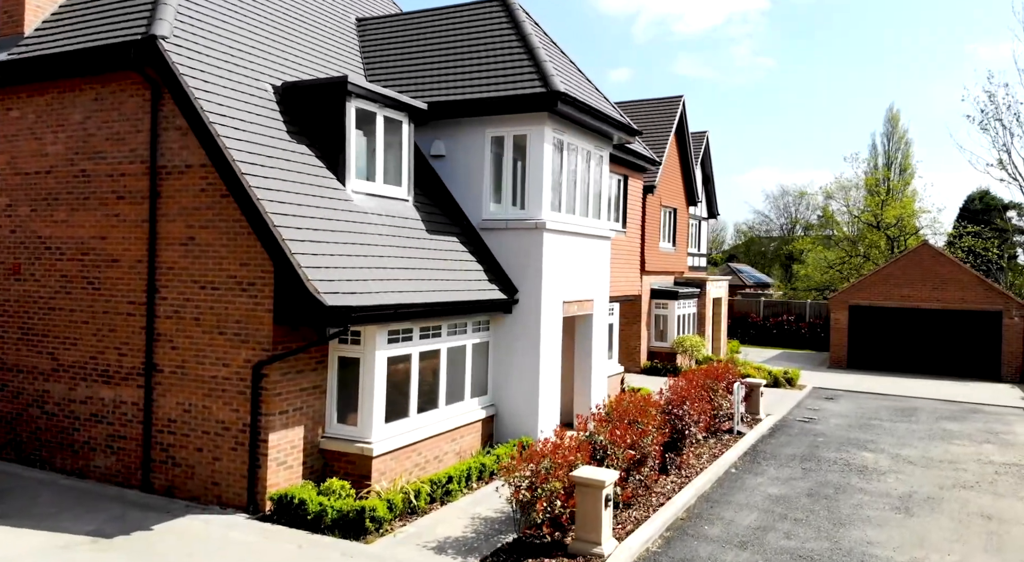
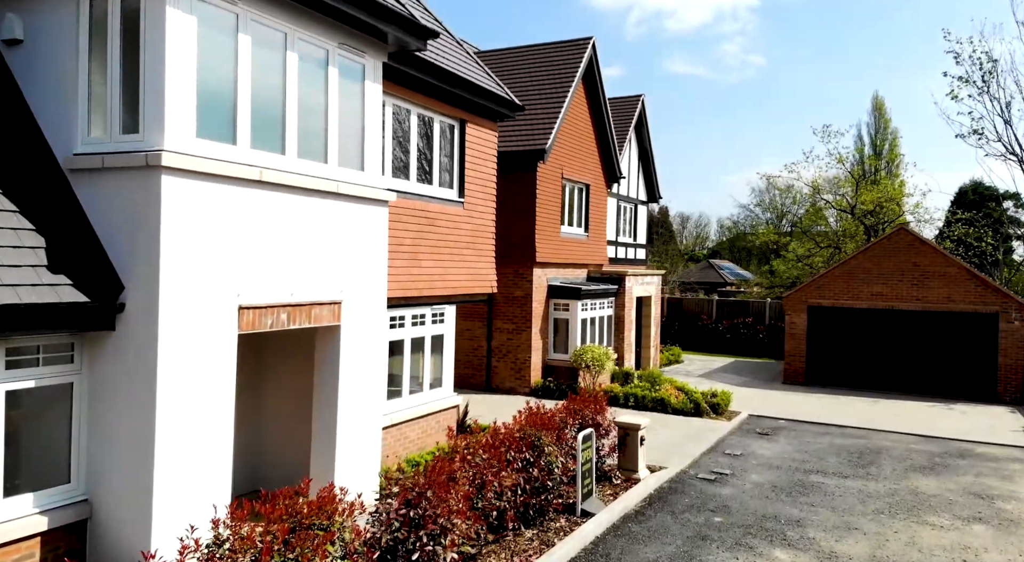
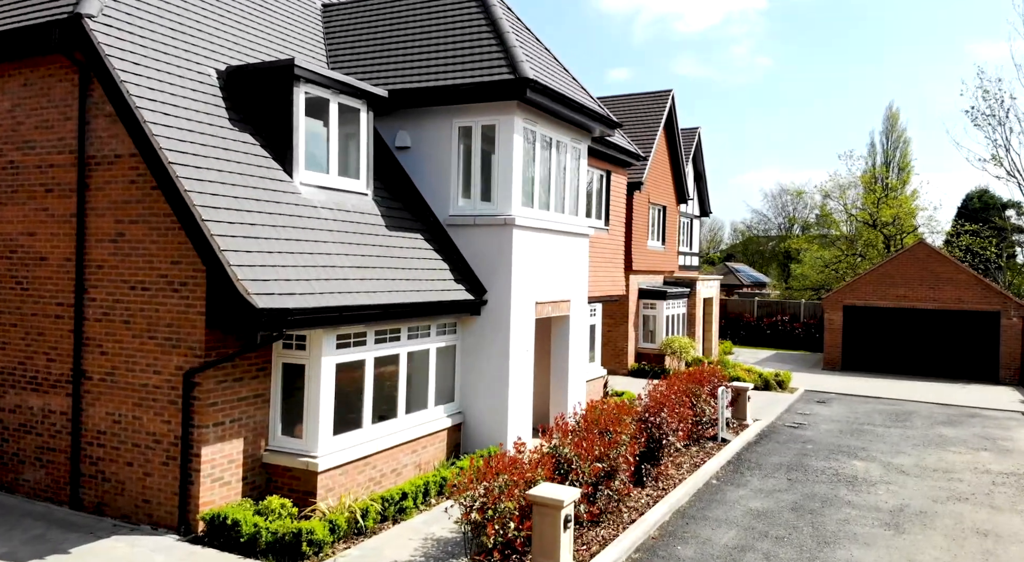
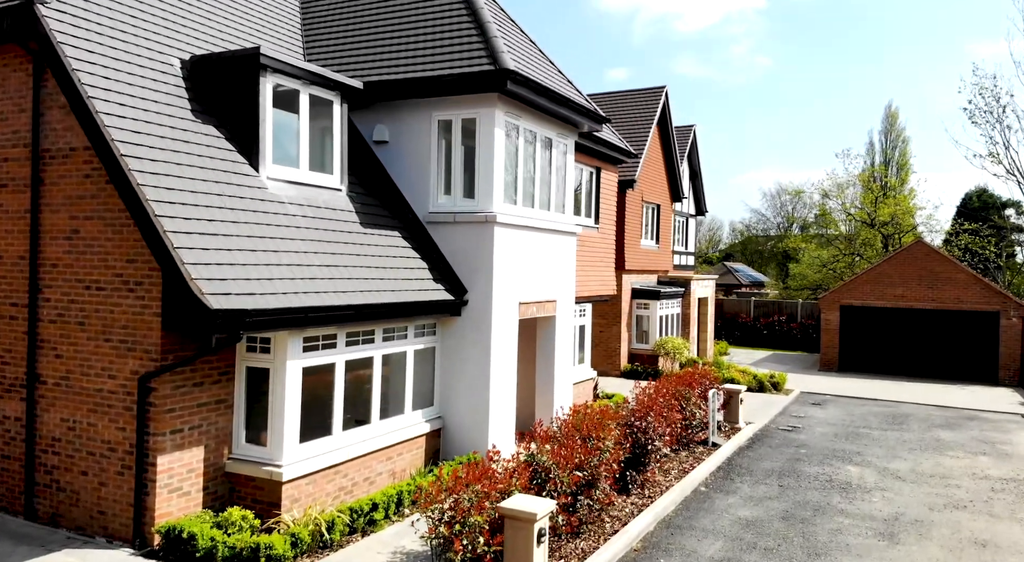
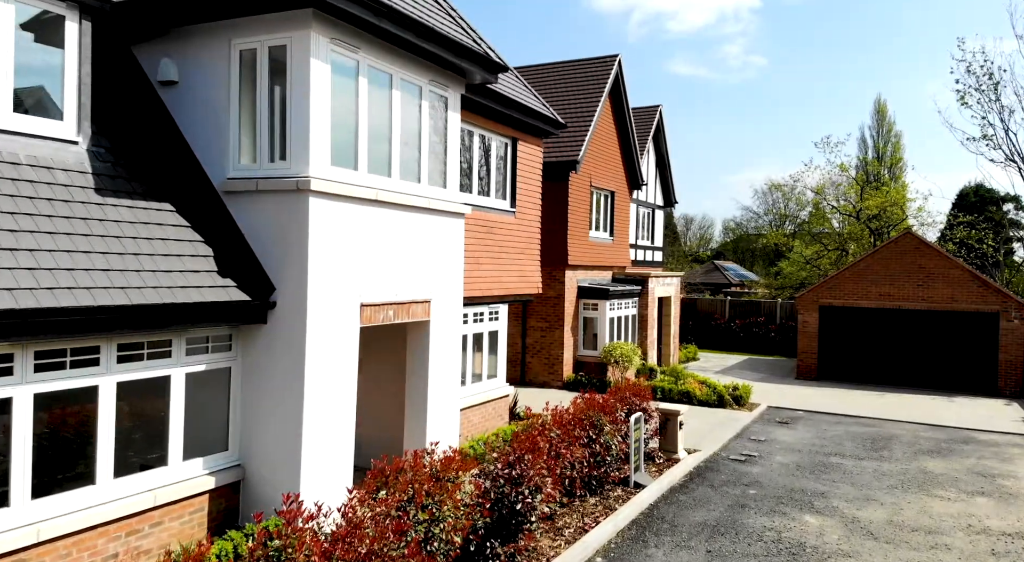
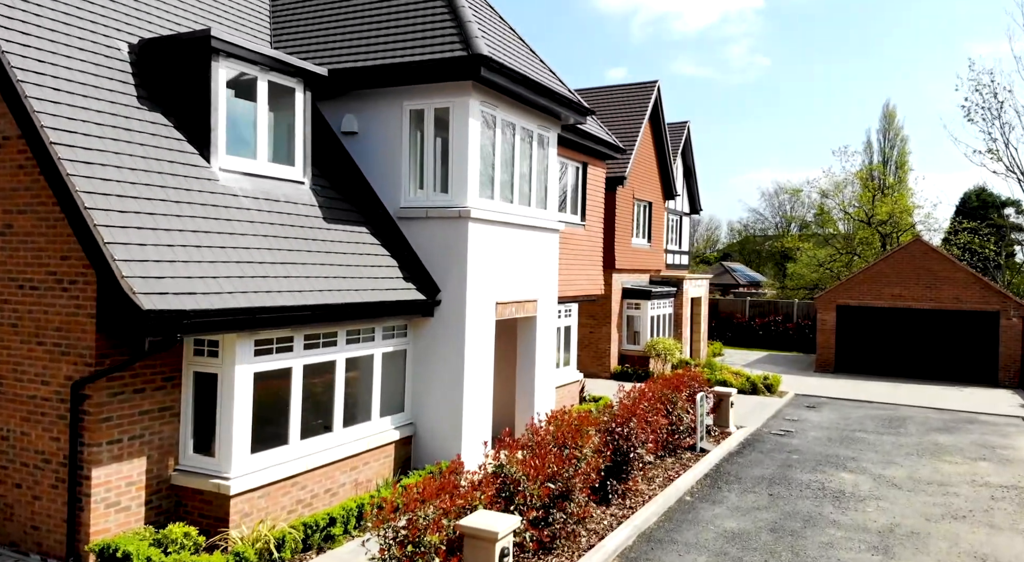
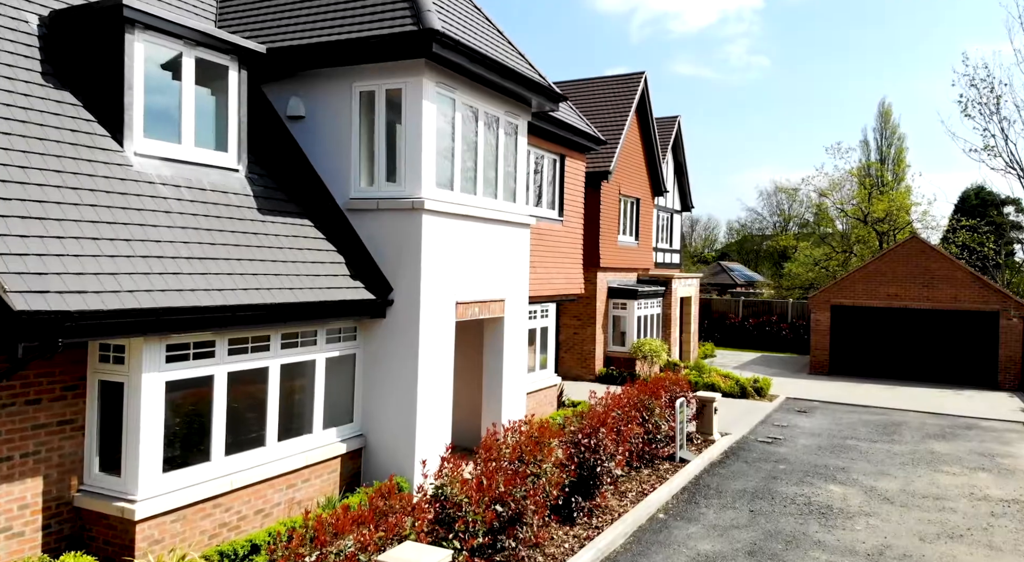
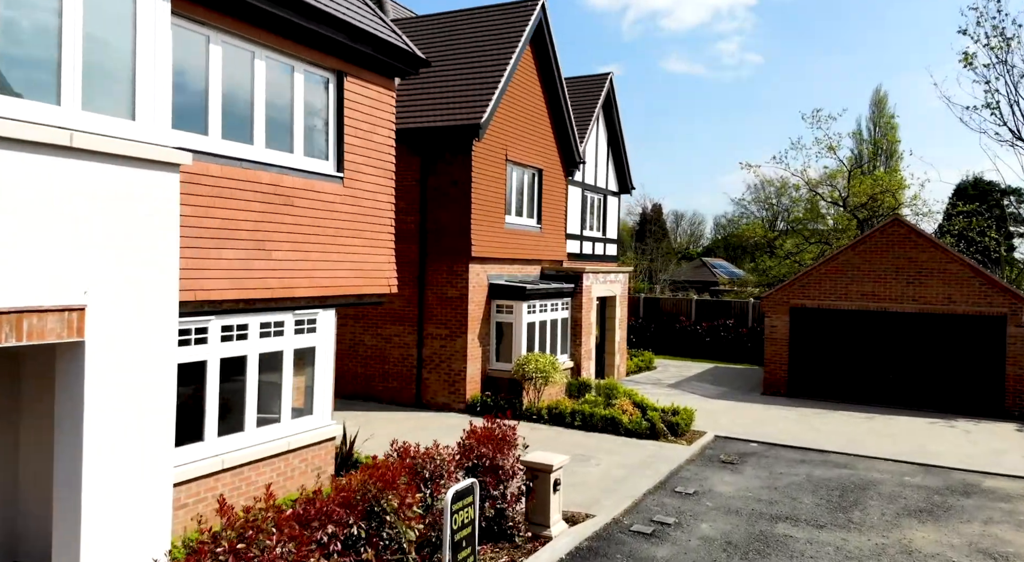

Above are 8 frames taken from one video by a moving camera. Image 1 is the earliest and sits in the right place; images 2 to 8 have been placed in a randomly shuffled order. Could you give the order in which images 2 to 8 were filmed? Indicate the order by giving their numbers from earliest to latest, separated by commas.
3, 4, 6, 7, 5, 2, 8
